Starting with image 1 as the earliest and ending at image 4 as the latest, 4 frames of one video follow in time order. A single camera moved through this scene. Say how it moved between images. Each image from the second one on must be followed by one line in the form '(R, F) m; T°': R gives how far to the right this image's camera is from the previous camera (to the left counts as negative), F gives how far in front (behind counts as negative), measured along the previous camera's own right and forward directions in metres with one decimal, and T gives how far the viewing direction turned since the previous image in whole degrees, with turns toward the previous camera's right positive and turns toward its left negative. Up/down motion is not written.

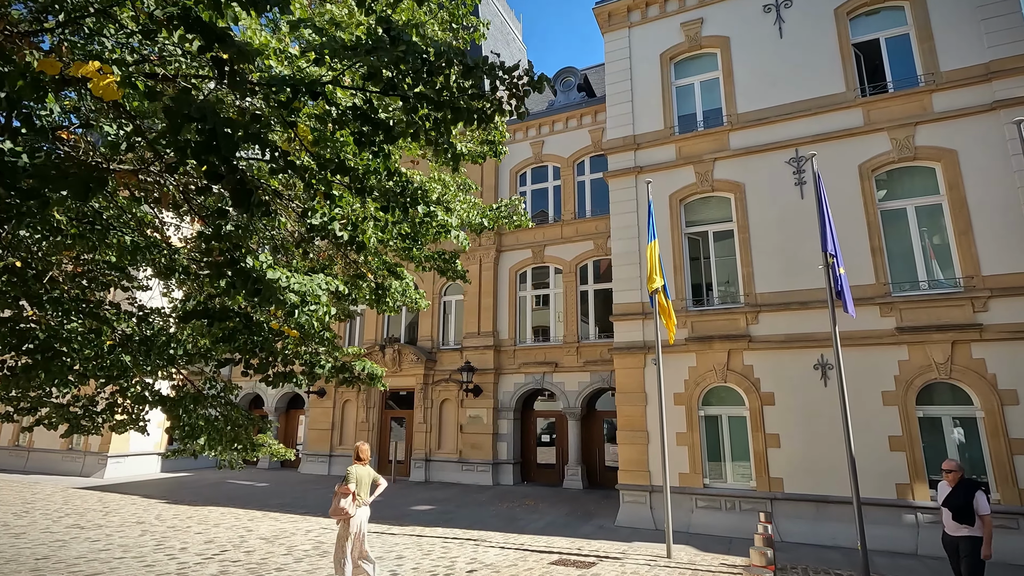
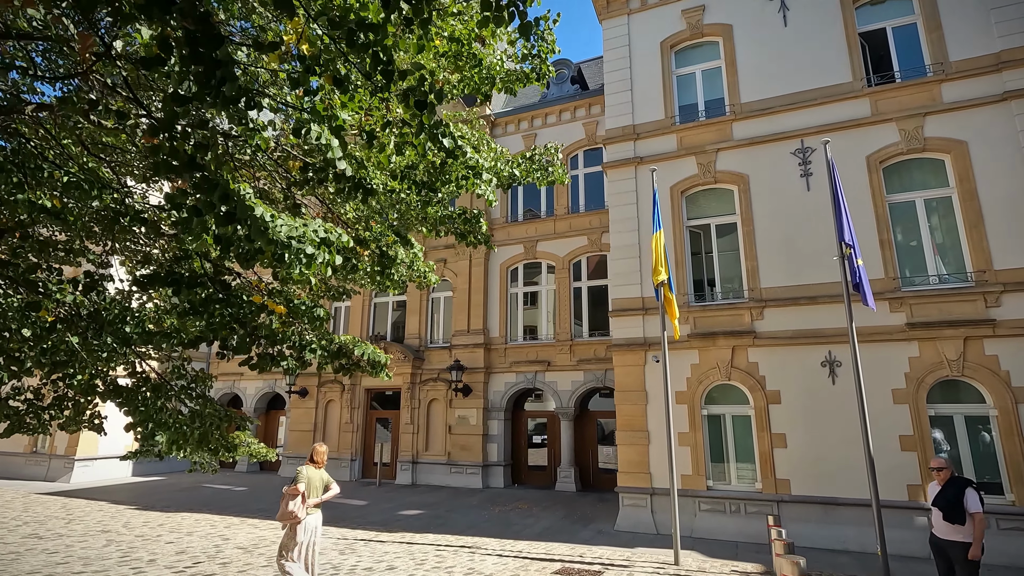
(-0.2, +0.5) m; +2°
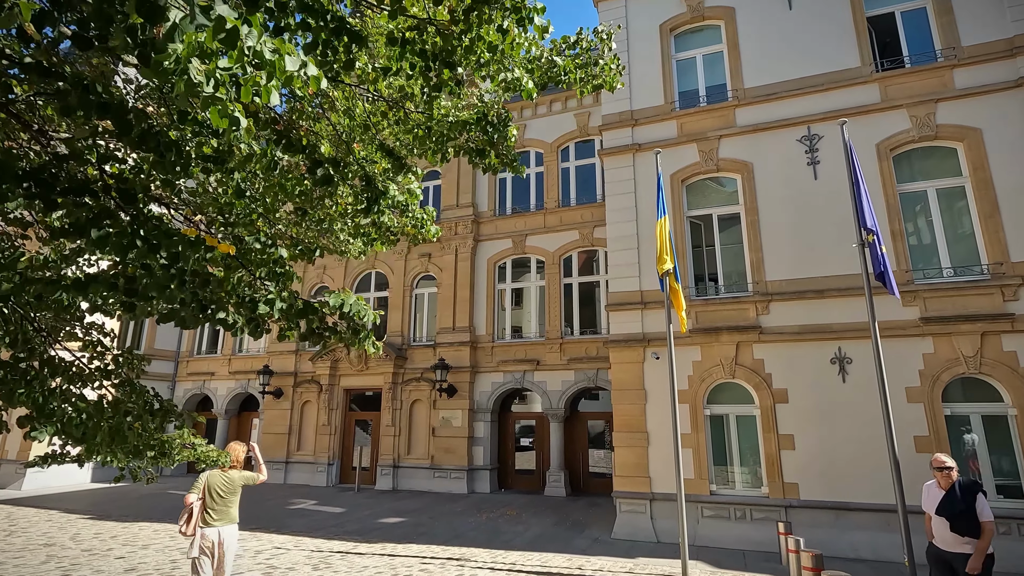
(-0.2, +0.7) m; +2°
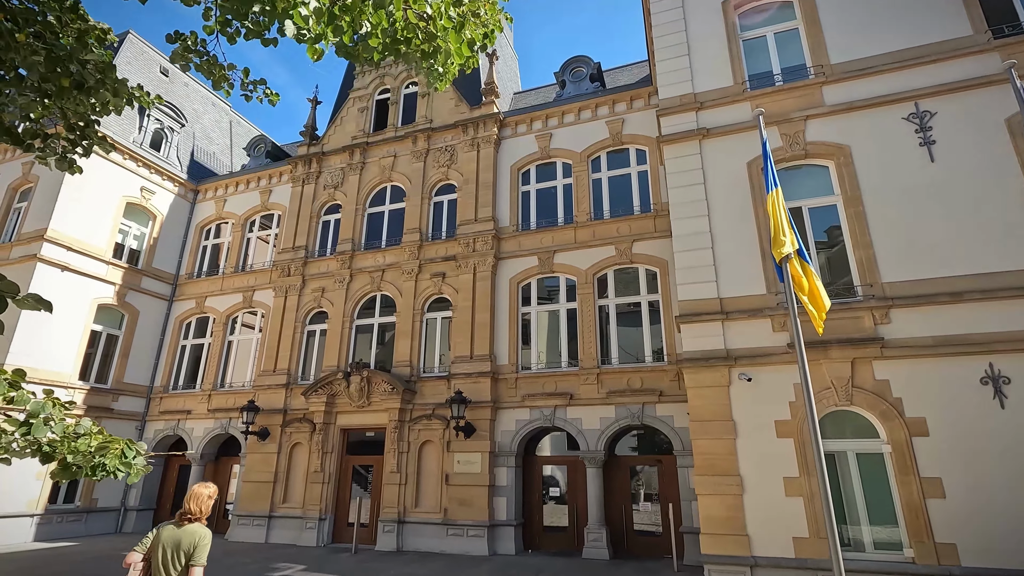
(-0.9, +2.0) m; +1°
